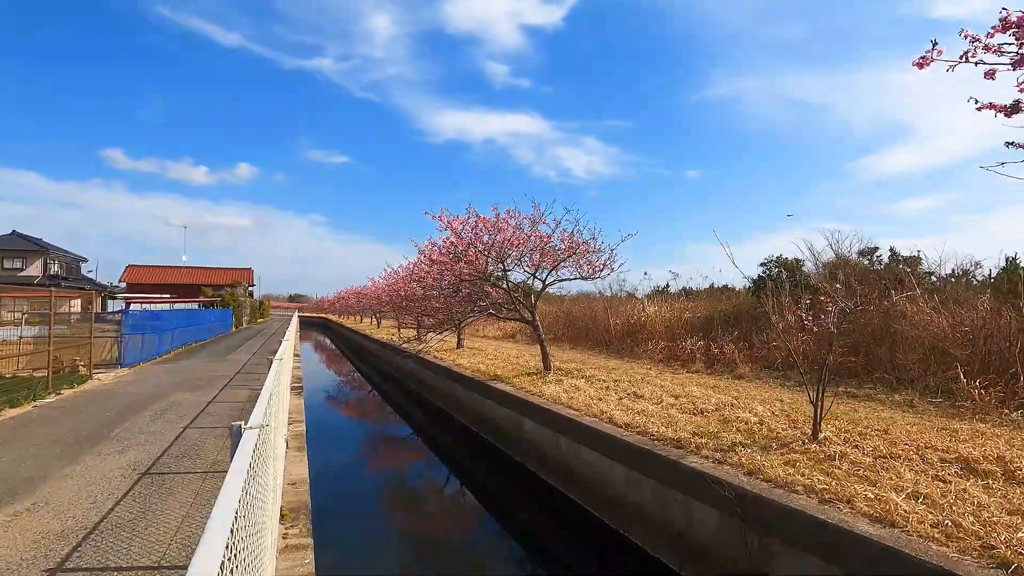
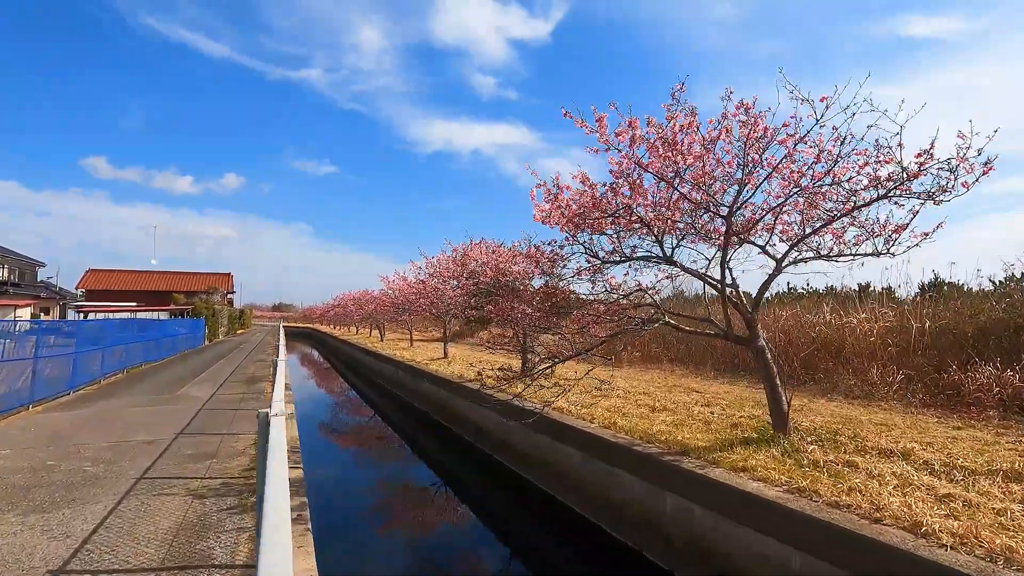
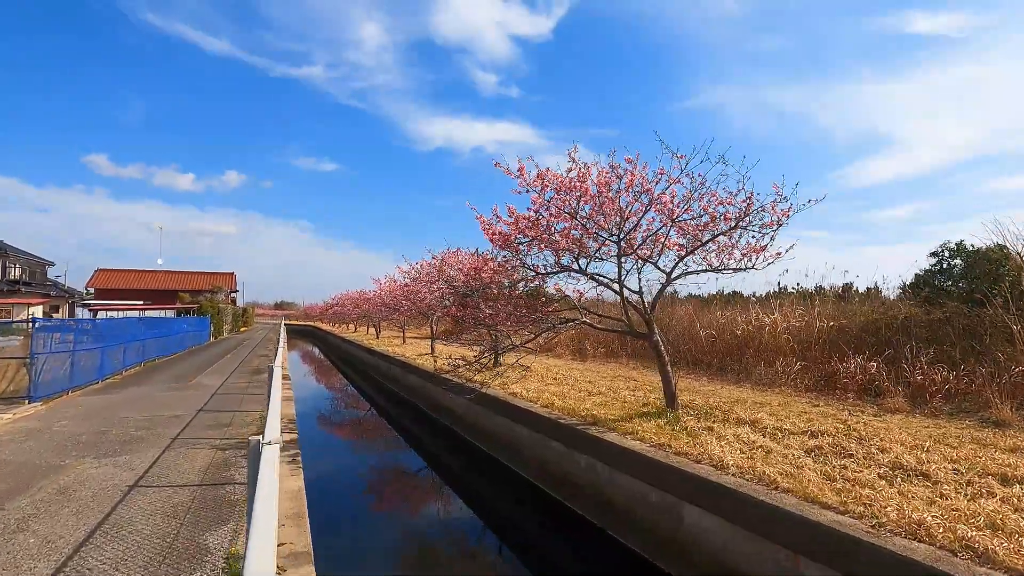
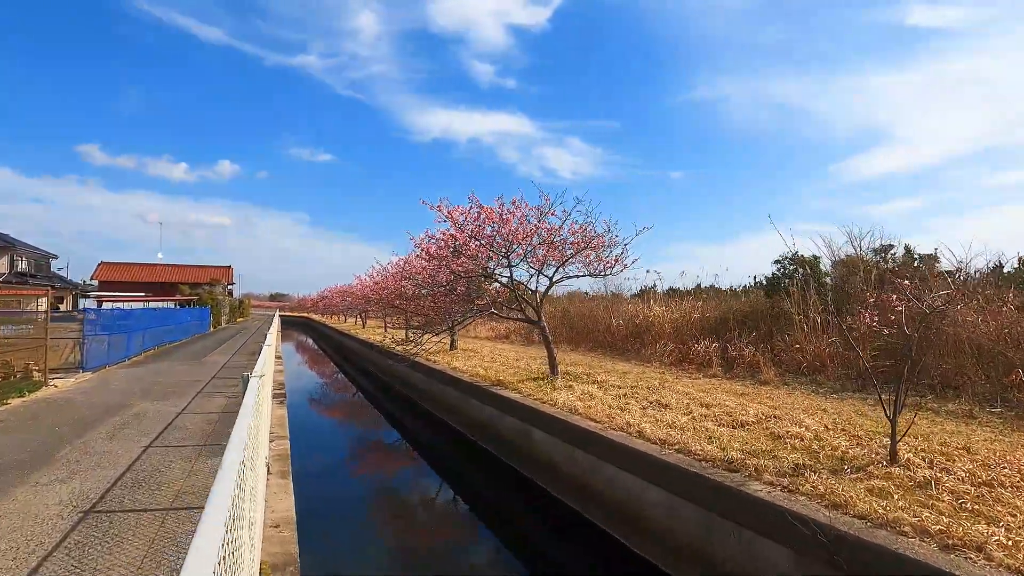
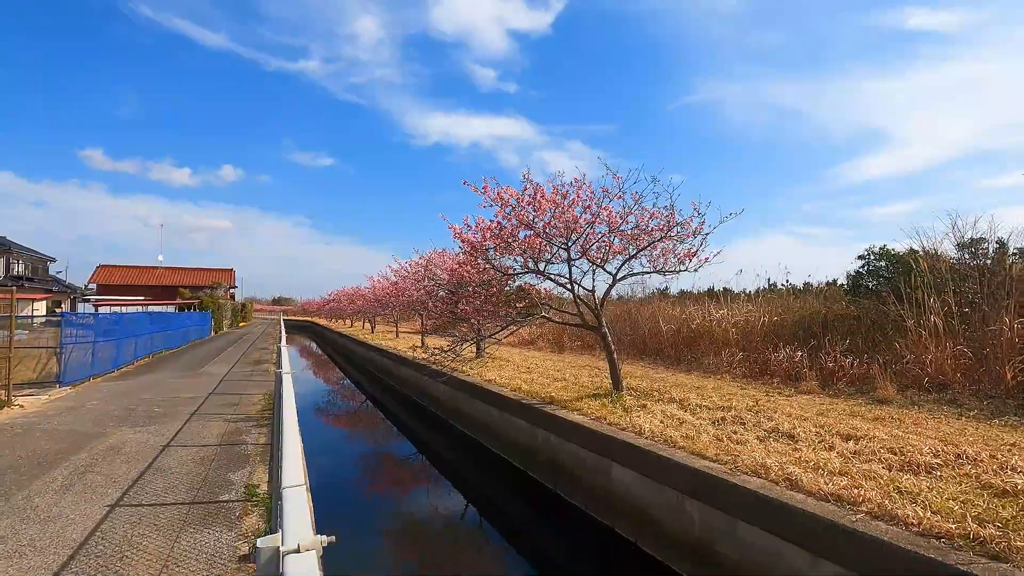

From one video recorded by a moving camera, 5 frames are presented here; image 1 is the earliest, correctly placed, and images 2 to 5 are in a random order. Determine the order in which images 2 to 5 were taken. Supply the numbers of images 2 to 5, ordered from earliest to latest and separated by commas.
4, 5, 3, 2
